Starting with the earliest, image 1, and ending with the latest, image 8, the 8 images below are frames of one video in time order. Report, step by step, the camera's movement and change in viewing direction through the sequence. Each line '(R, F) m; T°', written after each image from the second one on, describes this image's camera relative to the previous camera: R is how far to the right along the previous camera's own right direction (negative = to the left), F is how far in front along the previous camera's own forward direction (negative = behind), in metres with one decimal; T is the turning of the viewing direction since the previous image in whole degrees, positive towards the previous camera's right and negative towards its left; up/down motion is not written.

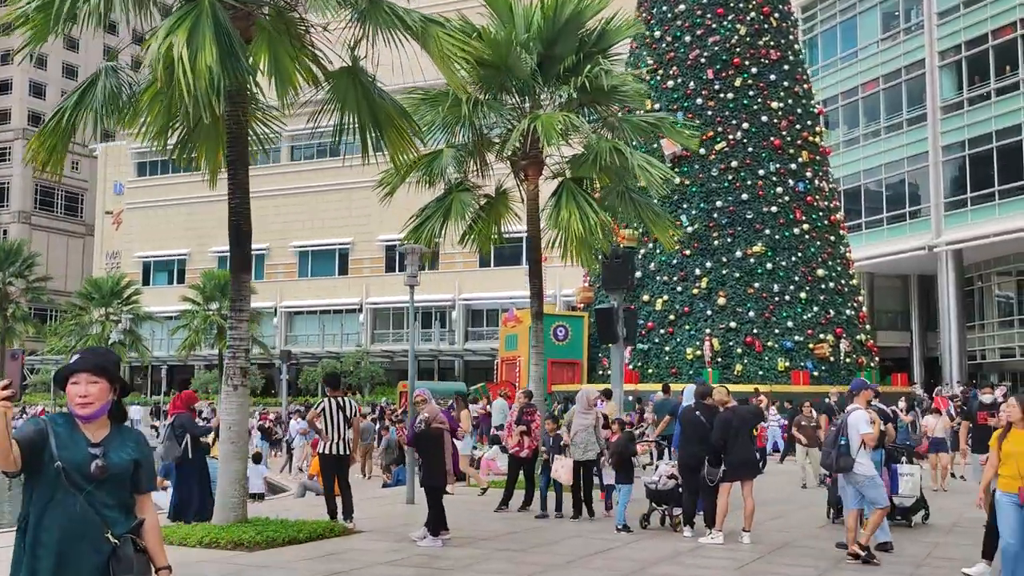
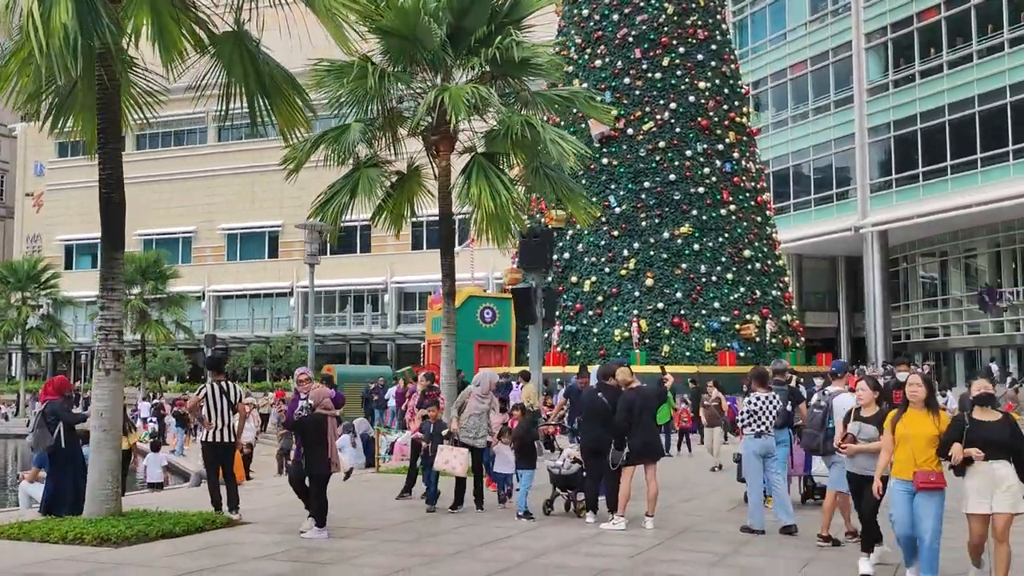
(+0.2, +0.3) m; +3°
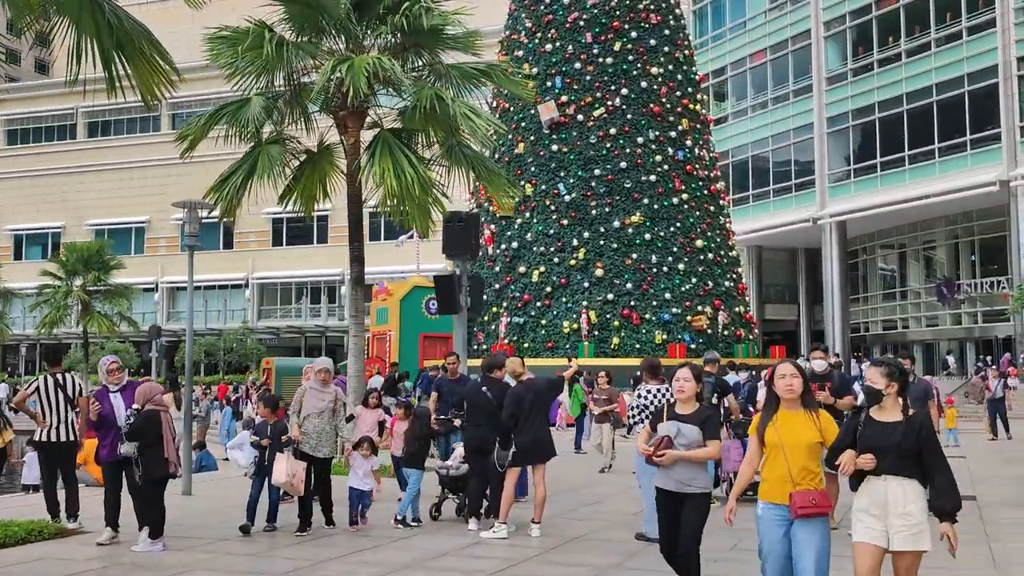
(+0.5, +0.6) m; +2°
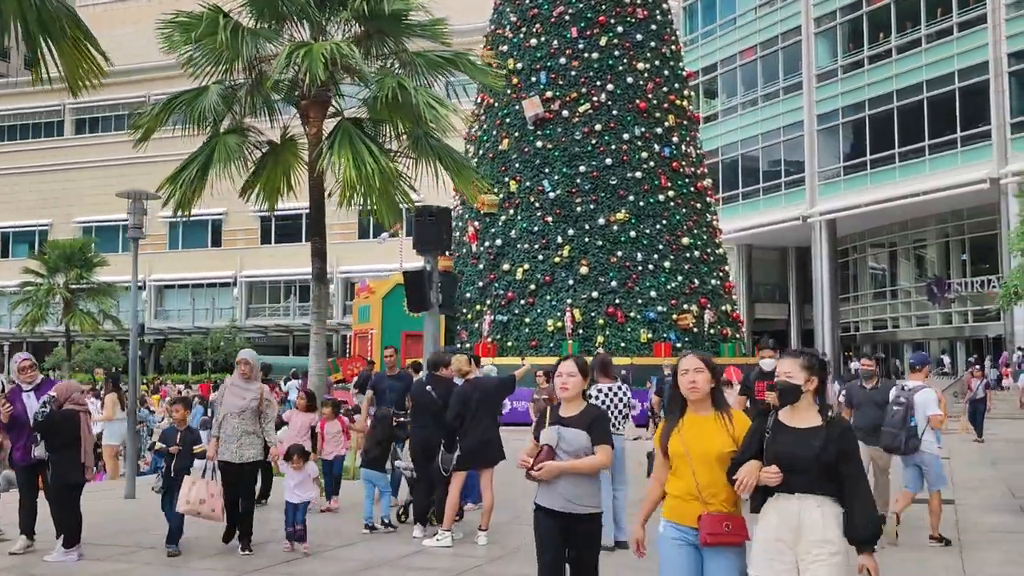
(+0.2, +0.3) m; 0°
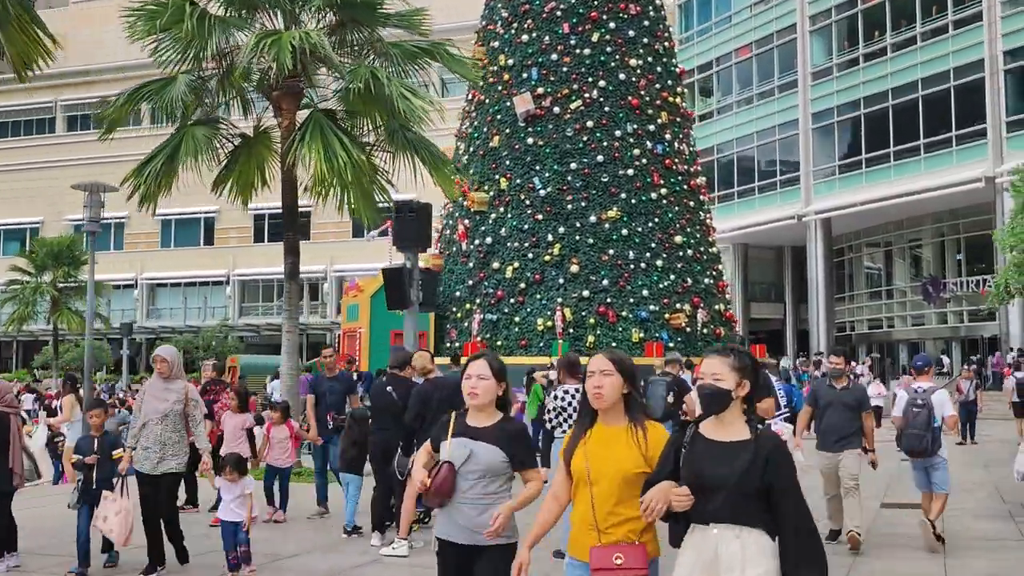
(+0.2, +0.3) m; 0°
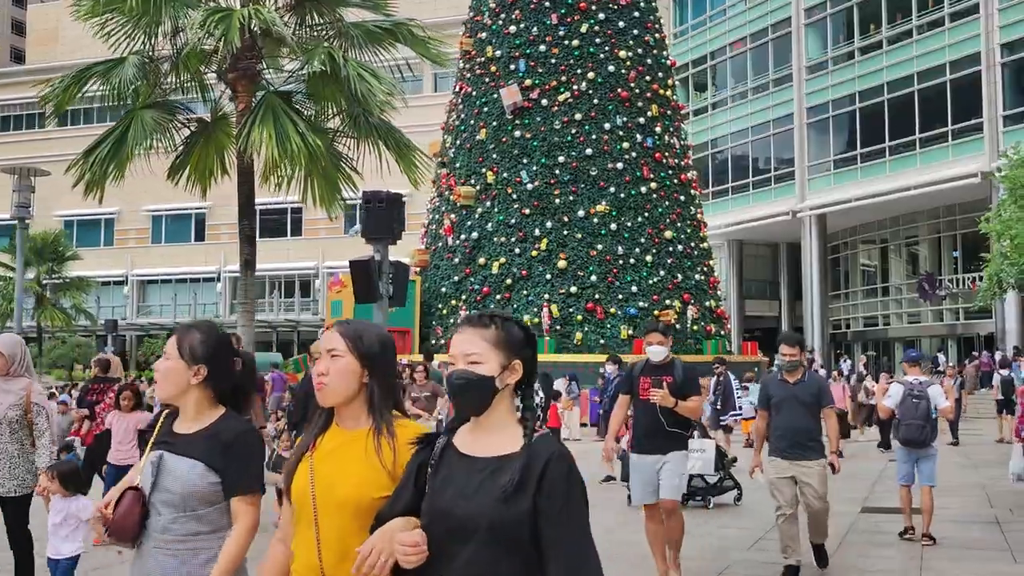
(+0.2, +0.4) m; 0°
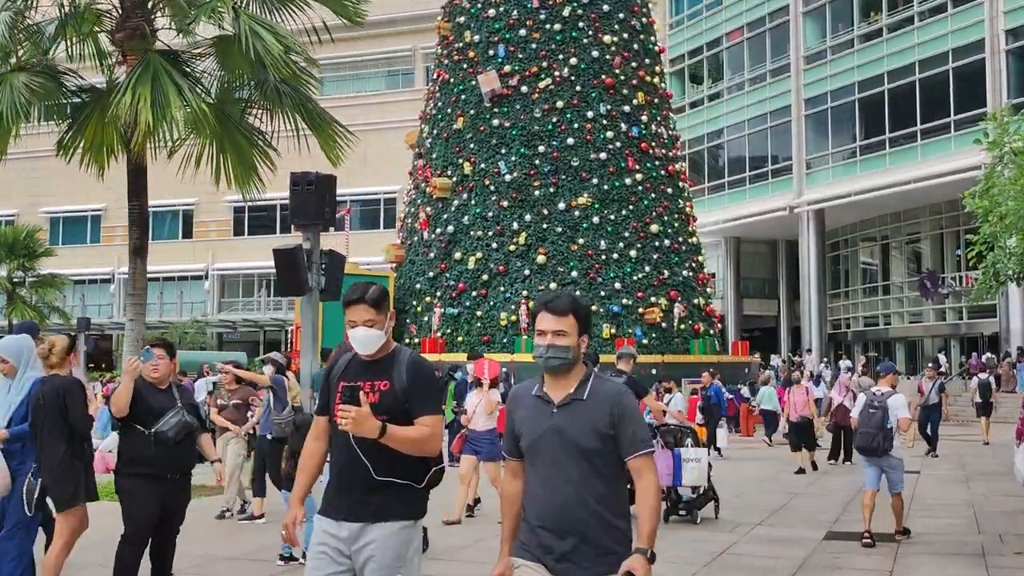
(+0.6, +1.0) m; 0°
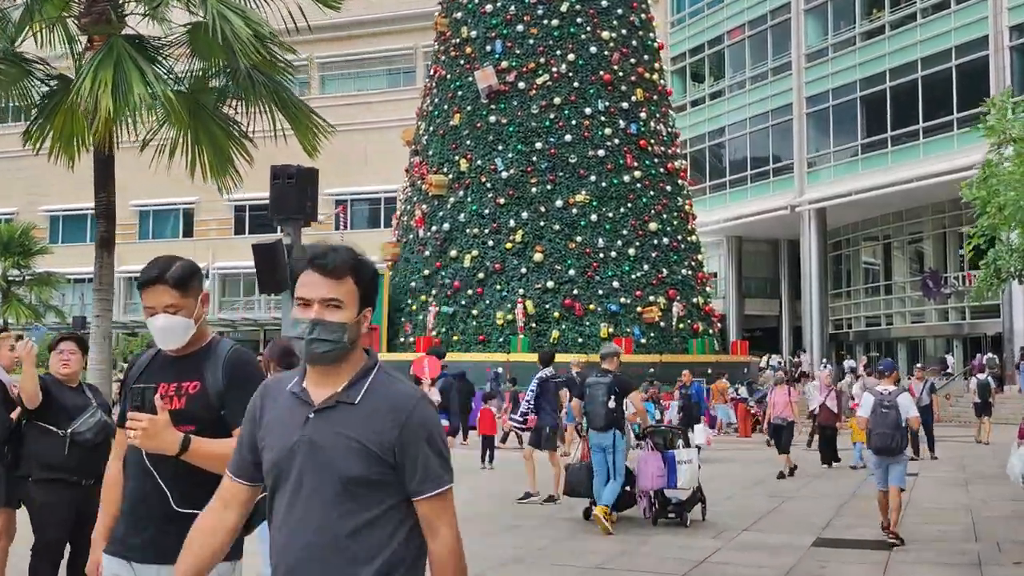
(+0.2, +0.3) m; 0°
